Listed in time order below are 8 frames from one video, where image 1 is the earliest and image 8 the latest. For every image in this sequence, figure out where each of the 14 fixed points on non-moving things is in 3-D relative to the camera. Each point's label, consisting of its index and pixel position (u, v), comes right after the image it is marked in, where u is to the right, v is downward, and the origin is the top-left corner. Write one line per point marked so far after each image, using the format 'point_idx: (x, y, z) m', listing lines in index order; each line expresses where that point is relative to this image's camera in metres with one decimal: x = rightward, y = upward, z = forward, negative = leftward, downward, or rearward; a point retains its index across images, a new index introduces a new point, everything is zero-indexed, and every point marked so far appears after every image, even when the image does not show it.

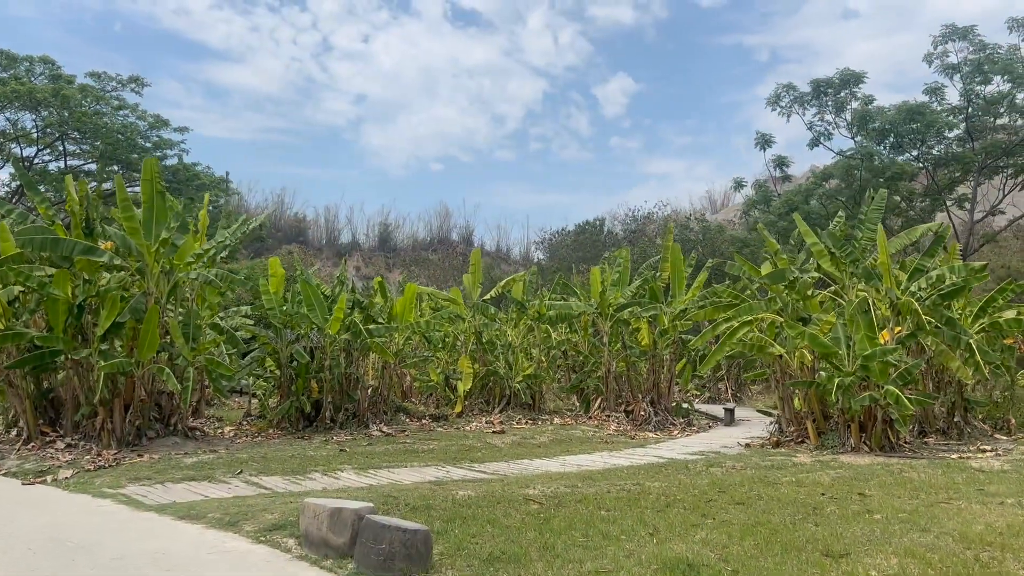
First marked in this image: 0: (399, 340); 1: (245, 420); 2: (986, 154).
0: (-1.3, -0.6, +10.9) m
1: (-3.0, -1.5, +10.7) m
2: (+7.3, +2.1, +14.2) m
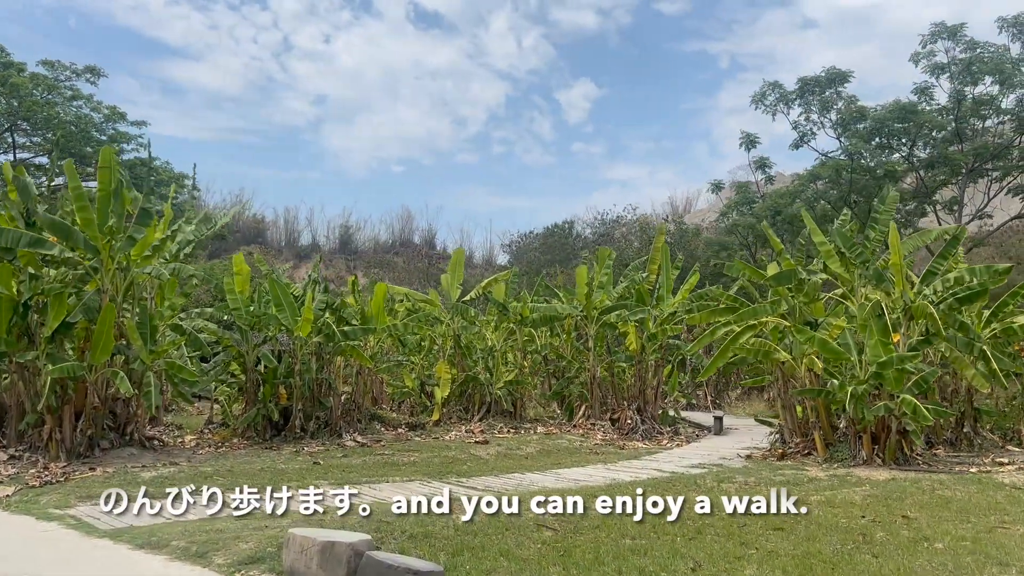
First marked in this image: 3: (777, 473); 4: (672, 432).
0: (-1.5, -0.6, +10.2) m
1: (-3.2, -1.5, +9.9) m
2: (+6.9, +2.0, +14.0) m
3: (+2.0, -1.4, +7.0) m
4: (+1.9, -1.7, +11.1) m
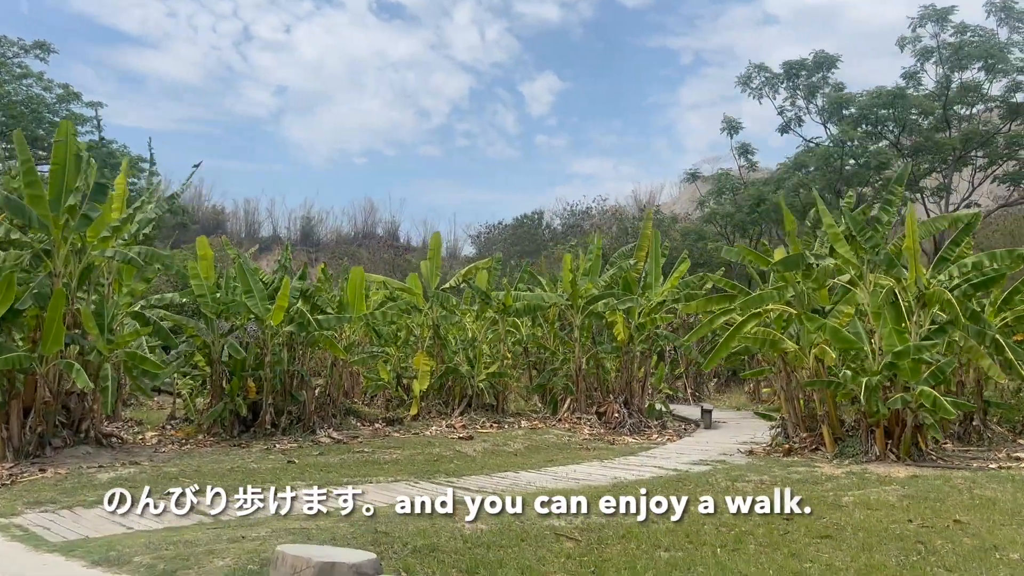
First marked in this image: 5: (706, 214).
0: (-1.7, -0.5, +9.6) m
1: (-3.4, -1.3, +9.3) m
2: (+6.6, +2.1, +13.7) m
3: (+2.0, -1.3, +6.6) m
4: (+1.7, -1.6, +10.6) m
5: (+3.7, +1.4, +18.2) m
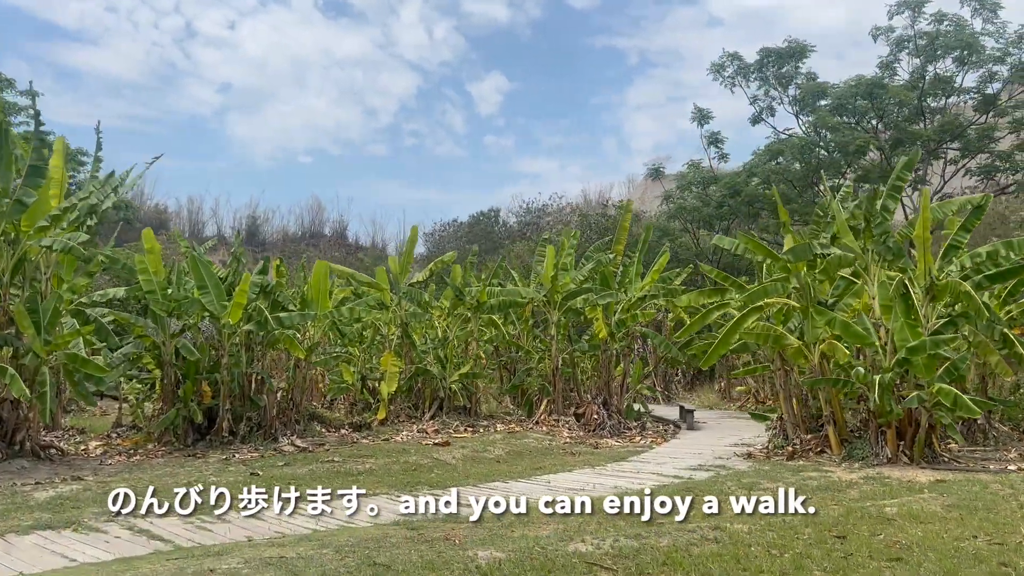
0: (-1.9, -0.4, +8.9) m
1: (-3.6, -1.3, +8.5) m
2: (+6.1, +2.2, +13.4) m
3: (+1.9, -1.2, +6.1) m
4: (+1.4, -1.5, +10.1) m
5: (+3.0, +1.5, +17.8) m
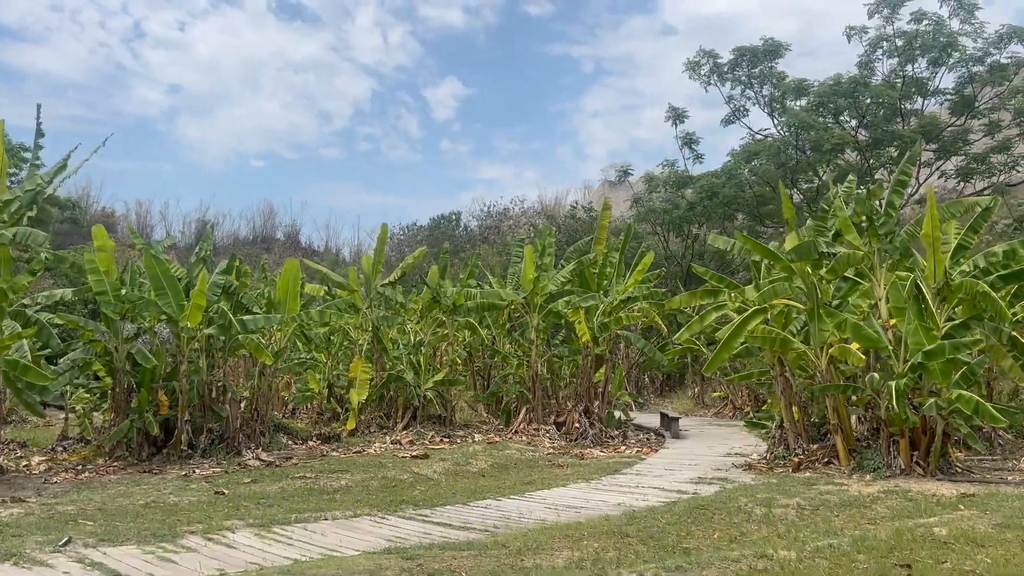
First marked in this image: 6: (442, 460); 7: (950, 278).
0: (-2.1, -0.4, +8.3) m
1: (-3.7, -1.3, +7.8) m
2: (+5.7, +2.2, +13.2) m
3: (+1.9, -1.2, +5.7) m
4: (+1.1, -1.5, +9.7) m
5: (+2.4, +1.4, +17.4) m
6: (-0.6, -1.4, +7.5) m
7: (+3.0, +0.1, +6.4) m
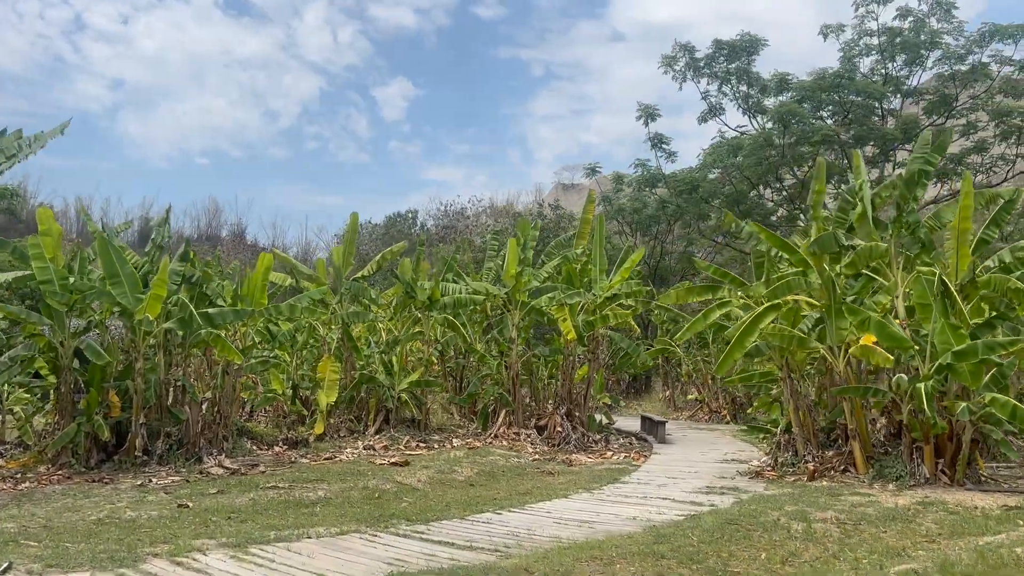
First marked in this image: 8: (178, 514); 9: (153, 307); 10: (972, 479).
0: (-2.2, -0.4, +7.6) m
1: (-3.8, -1.2, +7.0) m
2: (+5.4, +2.1, +13.0) m
3: (+1.9, -1.2, +5.2) m
4: (+0.9, -1.5, +9.2) m
5: (+1.8, +1.4, +17.0) m
6: (-0.6, -1.3, +6.9) m
7: (+3.0, +0.1, +6.0) m
8: (-1.8, -1.2, +5.0) m
9: (-2.4, -0.1, +6.3) m
10: (+2.8, -1.2, +5.8) m
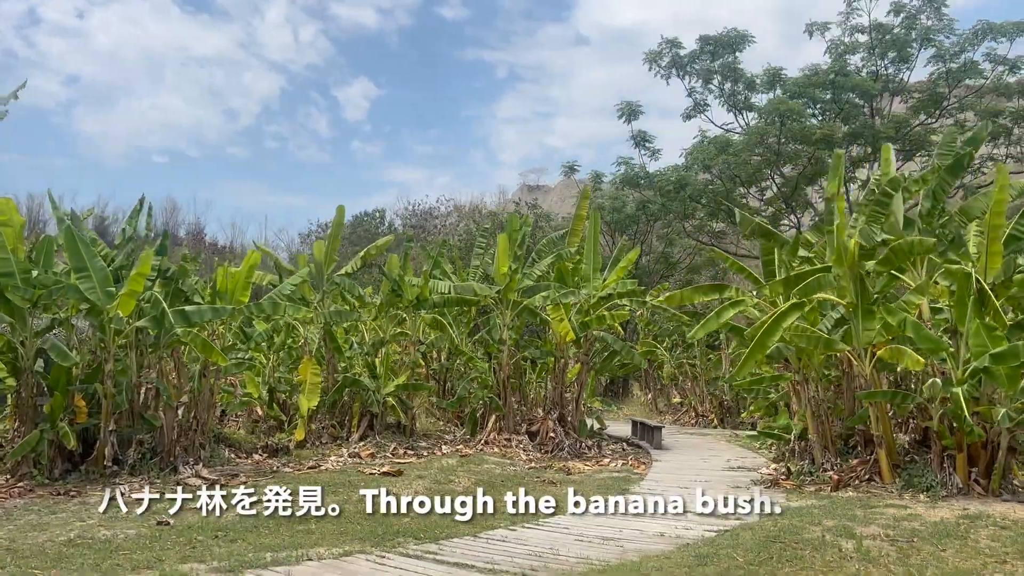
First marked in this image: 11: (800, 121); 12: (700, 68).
0: (-2.2, -0.3, +7.1) m
1: (-3.8, -1.2, +6.4) m
2: (+5.1, +2.1, +12.8) m
3: (+1.9, -1.2, +4.9) m
4: (+0.8, -1.5, +8.8) m
5: (+1.4, +1.4, +16.6) m
6: (-0.6, -1.3, +6.4) m
7: (+3.0, +0.1, +5.7) m
8: (-1.7, -1.2, +4.5) m
9: (-2.4, -0.1, +5.8) m
10: (+2.9, -1.2, +5.4) m
11: (+3.9, +2.2, +12.7) m
12: (+2.8, +3.3, +13.9) m
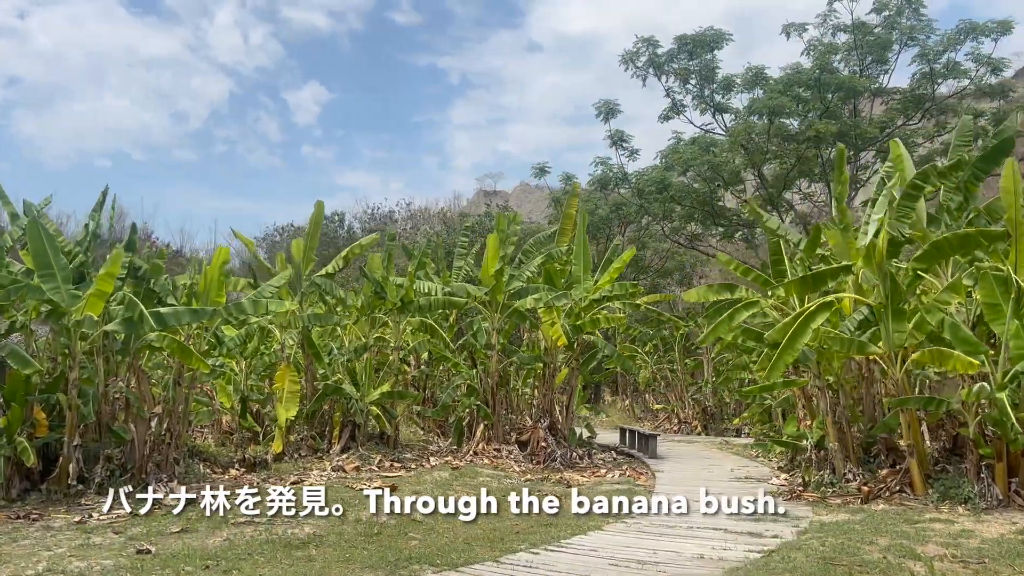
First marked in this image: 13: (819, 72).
0: (-2.2, -0.3, +6.6) m
1: (-3.8, -1.2, +5.8) m
2: (+4.8, +2.1, +12.6) m
3: (+2.0, -1.2, +4.5) m
4: (+0.7, -1.5, +8.4) m
5: (+0.9, +1.3, +16.2) m
6: (-0.6, -1.3, +5.9) m
7: (+3.1, +0.1, +5.5) m
8: (-1.6, -1.2, +3.9) m
9: (-2.3, -0.1, +5.2) m
10: (+2.9, -1.2, +5.1) m
11: (+3.6, +2.2, +12.4) m
12: (+2.5, +3.2, +13.6) m
13: (+4.0, +2.8, +12.5) m
